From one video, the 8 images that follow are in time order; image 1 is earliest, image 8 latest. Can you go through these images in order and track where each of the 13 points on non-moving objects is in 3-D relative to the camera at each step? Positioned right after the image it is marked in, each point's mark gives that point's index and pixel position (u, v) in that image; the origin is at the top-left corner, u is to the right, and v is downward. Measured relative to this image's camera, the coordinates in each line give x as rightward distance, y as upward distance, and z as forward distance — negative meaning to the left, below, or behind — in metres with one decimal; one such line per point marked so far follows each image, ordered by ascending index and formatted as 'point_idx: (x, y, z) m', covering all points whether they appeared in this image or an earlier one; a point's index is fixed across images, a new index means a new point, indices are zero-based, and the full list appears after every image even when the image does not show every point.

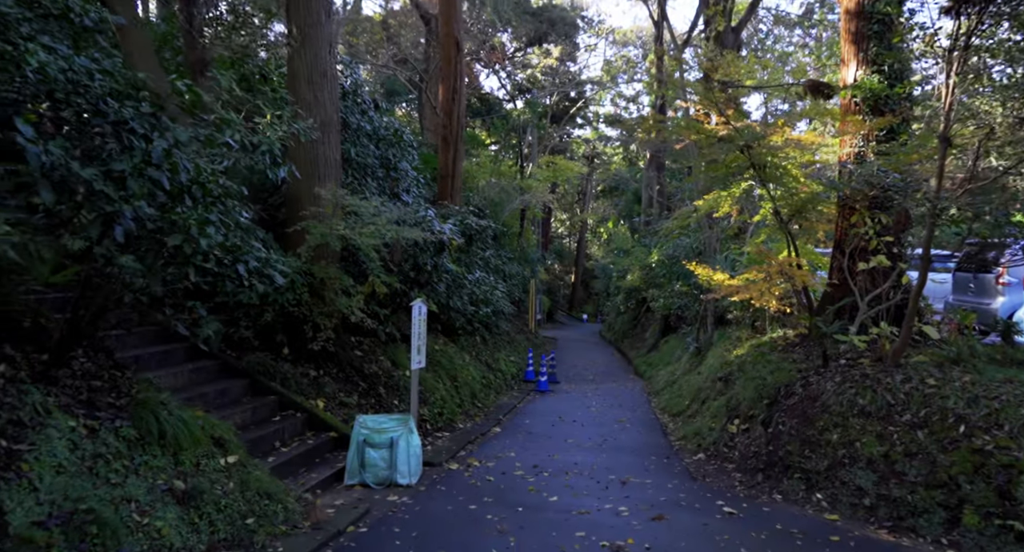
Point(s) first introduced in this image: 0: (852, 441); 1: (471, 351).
0: (+2.9, -1.4, +6.1) m
1: (-0.8, -1.4, +14.1) m
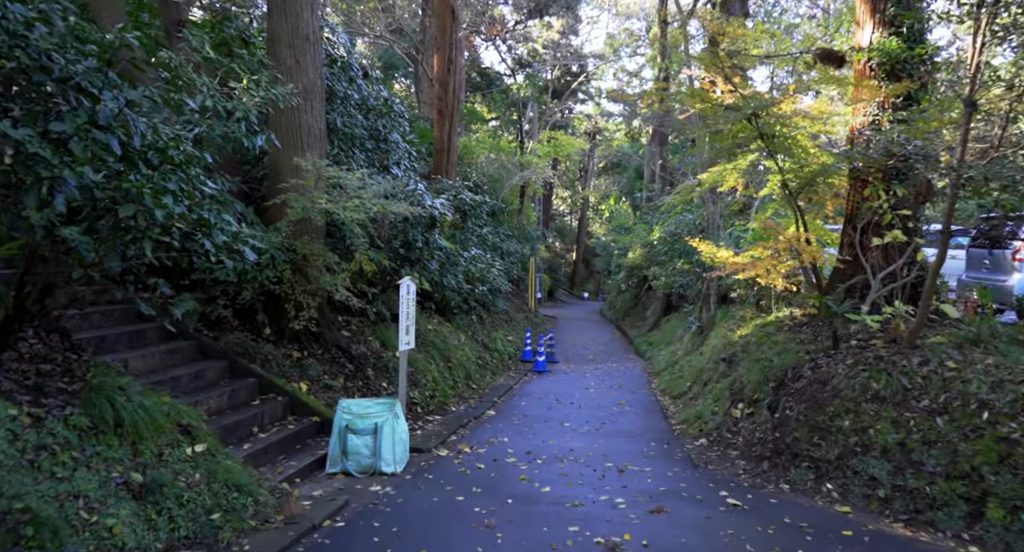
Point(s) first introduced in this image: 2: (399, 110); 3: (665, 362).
0: (+2.8, -1.2, +5.7) m
1: (-0.9, -1.0, +13.7) m
2: (-1.8, +2.6, +11.2) m
3: (+3.1, -1.7, +14.6) m
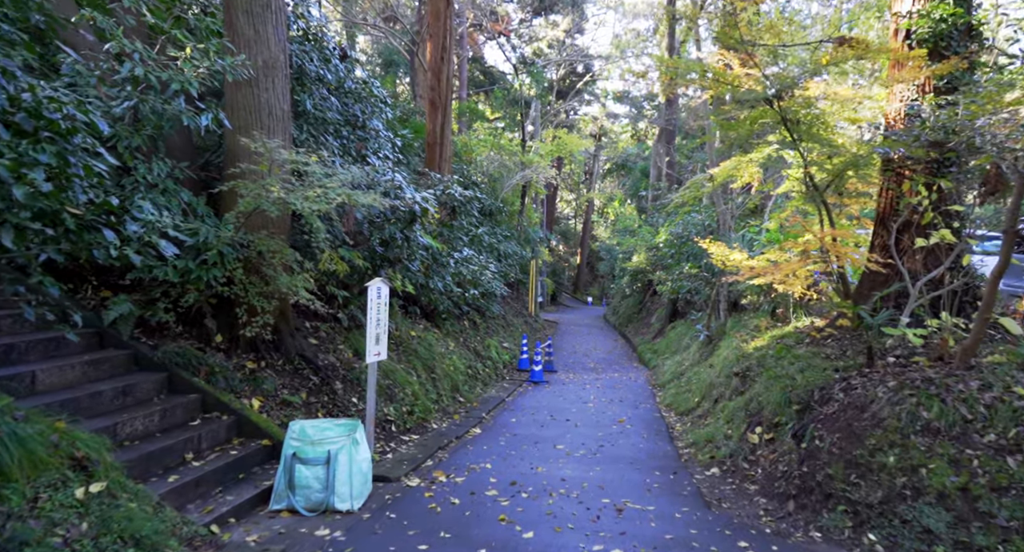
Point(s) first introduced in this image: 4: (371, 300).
0: (+2.6, -1.2, +4.7) m
1: (-1.0, -1.1, +12.7) m
2: (-1.8, +2.6, +10.3) m
3: (+2.9, -1.8, +13.6) m
4: (-1.3, -0.2, +6.7) m
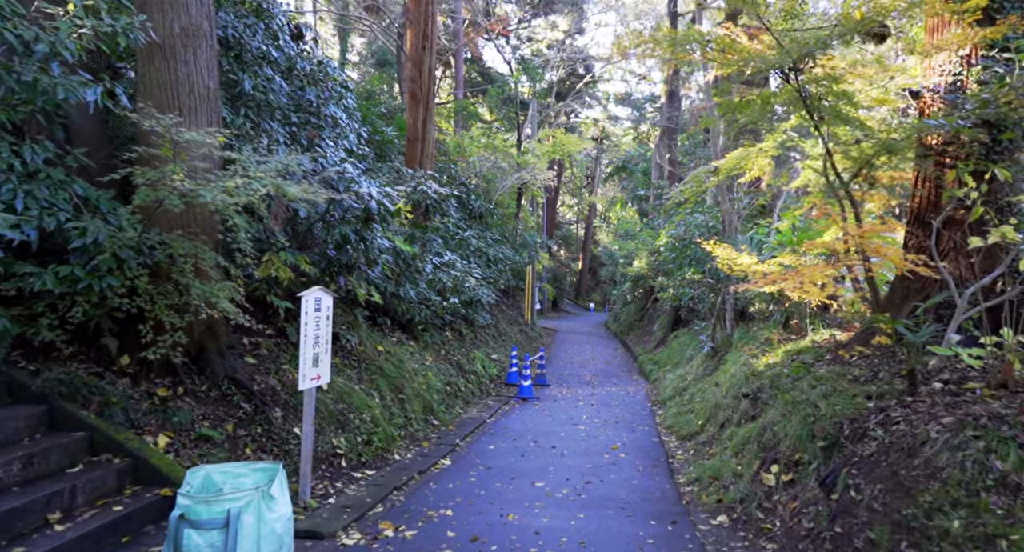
0: (+2.4, -1.3, +3.6) m
1: (-1.2, -1.2, +11.6) m
2: (-2.1, +2.5, +9.2) m
3: (+2.7, -1.9, +12.4) m
4: (-1.6, -0.3, +5.6) m
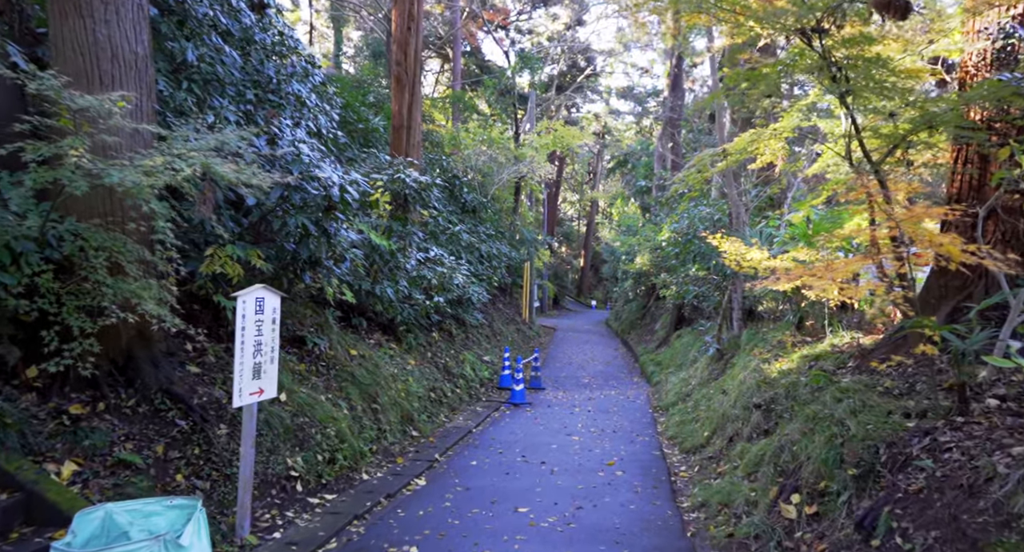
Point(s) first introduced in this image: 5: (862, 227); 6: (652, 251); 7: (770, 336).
0: (+2.2, -1.3, +2.7) m
1: (-1.4, -1.1, +10.8) m
2: (-2.3, +2.5, +8.3) m
3: (+2.6, -1.9, +11.6) m
4: (-1.7, -0.3, +4.8) m
5: (+3.5, +0.5, +7.2) m
6: (+3.7, +0.7, +19.2) m
7: (+3.3, -0.8, +9.2) m
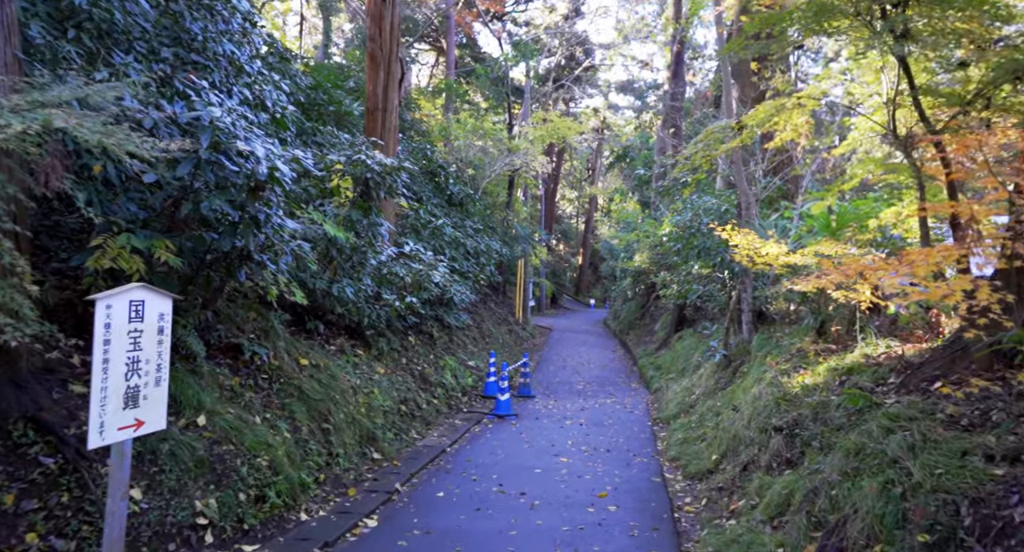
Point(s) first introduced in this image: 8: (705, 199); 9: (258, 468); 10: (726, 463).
0: (+2.0, -1.3, +1.6) m
1: (-1.6, -1.1, +9.6) m
2: (-2.5, +2.5, +7.2) m
3: (+2.3, -1.9, +10.4) m
4: (-2.0, -0.2, +3.6) m
5: (+3.2, +0.5, +6.0) m
6: (+3.4, +0.7, +18.0) m
7: (+3.1, -0.7, +8.1) m
8: (+3.1, +1.2, +11.8) m
9: (-1.9, -1.4, +5.3) m
10: (+1.9, -1.7, +6.6) m
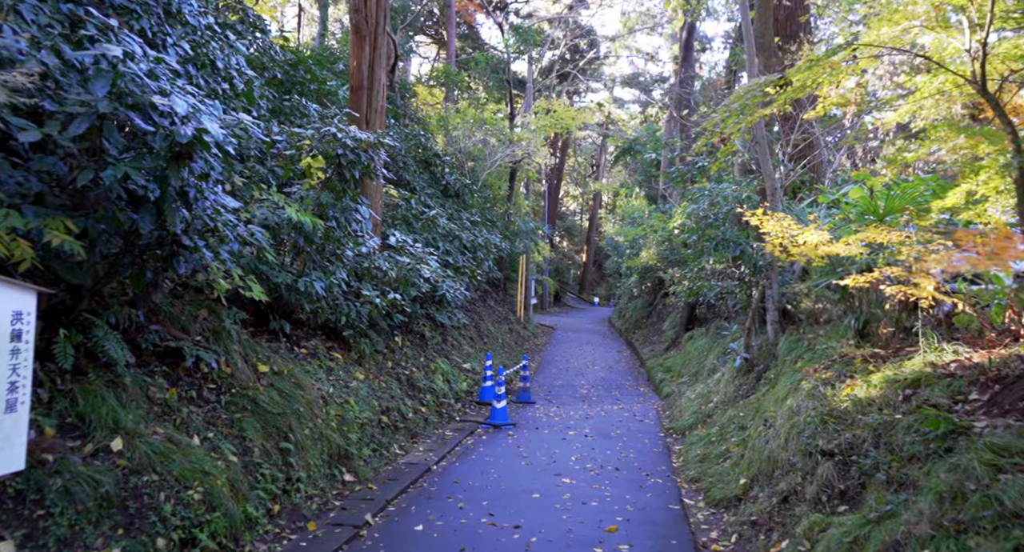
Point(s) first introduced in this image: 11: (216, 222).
0: (+1.9, -1.2, +0.5) m
1: (-1.6, -1.0, +8.6) m
2: (-2.5, +2.6, +6.1) m
3: (+2.3, -1.8, +9.4) m
4: (-2.0, -0.2, +2.6) m
5: (+3.2, +0.6, +5.0) m
6: (+3.5, +0.8, +16.9) m
7: (+3.0, -0.7, +7.0) m
8: (+3.1, +1.3, +10.8) m
9: (-1.9, -1.3, +4.3) m
10: (+1.9, -1.6, +5.5) m
11: (-2.0, +0.4, +4.7) m
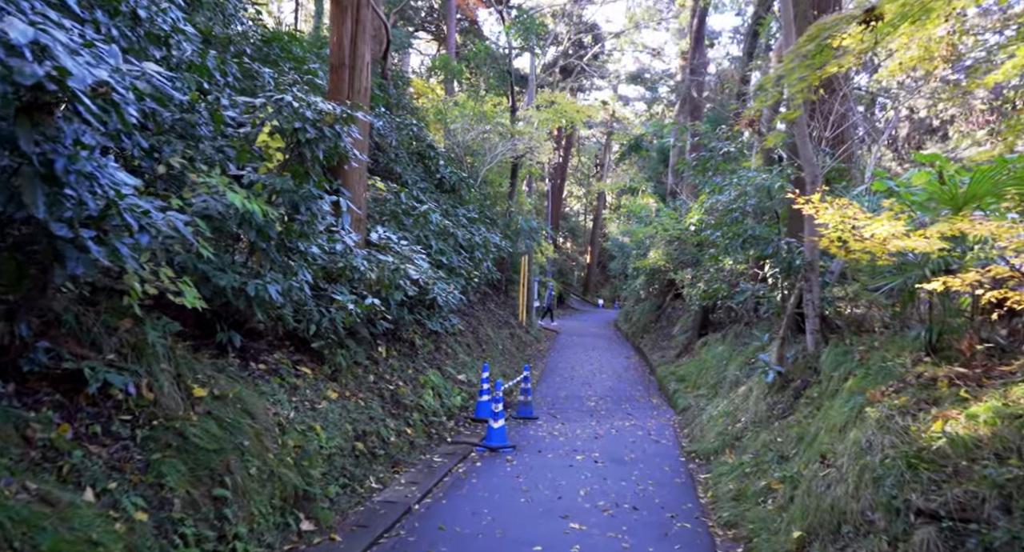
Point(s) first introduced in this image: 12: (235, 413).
0: (+1.8, -1.2, -0.7) m
1: (-1.7, -1.0, +7.4) m
2: (-2.6, +2.6, +5.0) m
3: (+2.3, -1.8, +8.2) m
4: (-2.1, -0.2, +1.4) m
5: (+3.1, +0.6, +3.8) m
6: (+3.5, +0.8, +15.7) m
7: (+3.0, -0.7, +5.8) m
8: (+3.1, +1.3, +9.6) m
9: (-2.0, -1.4, +3.1) m
10: (+1.9, -1.6, +4.3) m
11: (-2.0, +0.4, +3.6) m
12: (-1.9, -0.9, +5.1) m
